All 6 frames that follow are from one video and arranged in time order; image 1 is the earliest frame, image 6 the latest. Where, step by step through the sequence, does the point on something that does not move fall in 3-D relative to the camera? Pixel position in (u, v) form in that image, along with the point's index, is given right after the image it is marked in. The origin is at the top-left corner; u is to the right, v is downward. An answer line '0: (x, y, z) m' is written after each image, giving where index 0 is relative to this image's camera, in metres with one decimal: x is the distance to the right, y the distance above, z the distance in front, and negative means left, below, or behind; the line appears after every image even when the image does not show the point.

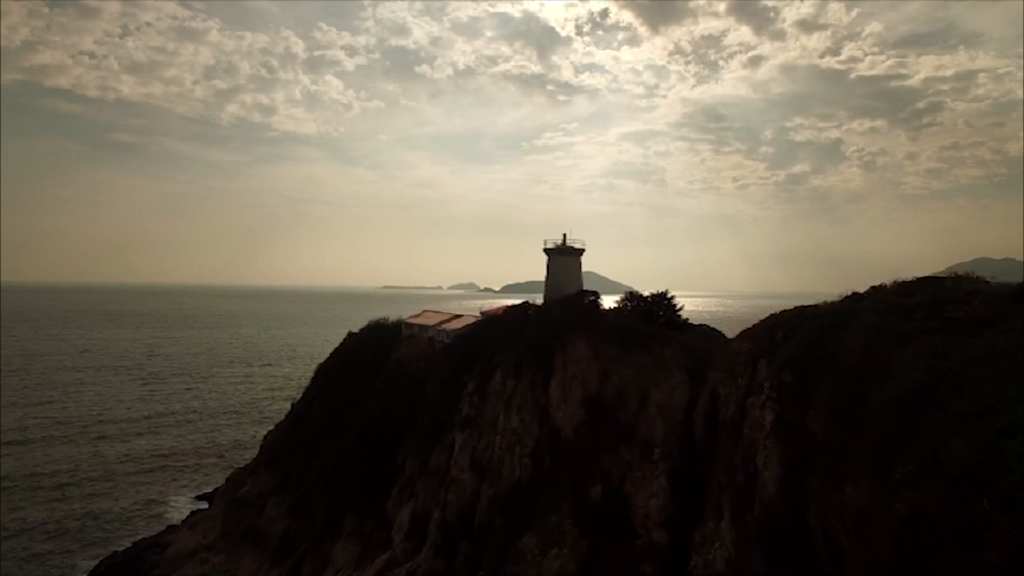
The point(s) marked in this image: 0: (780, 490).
0: (+7.4, -5.7, +17.0) m
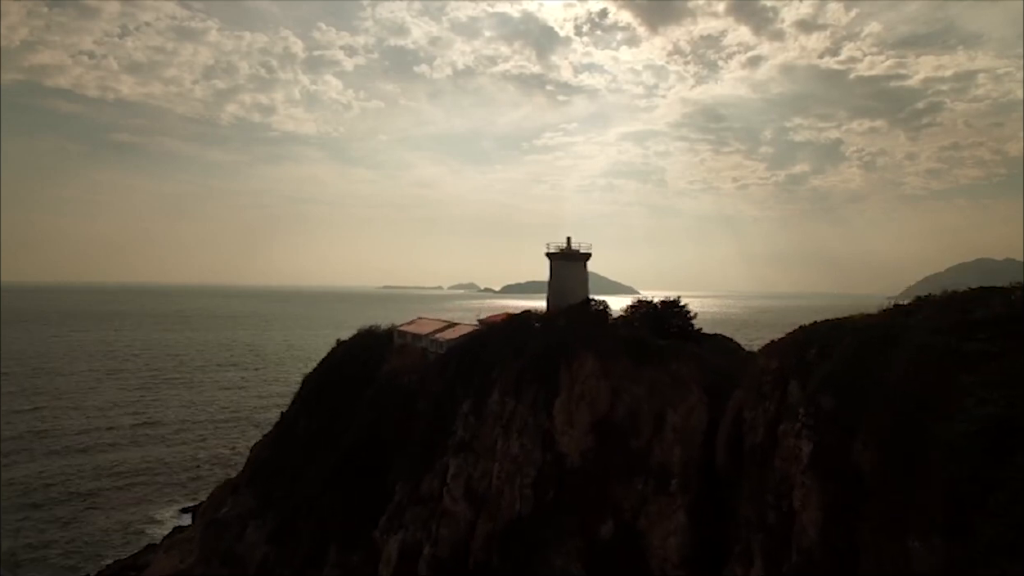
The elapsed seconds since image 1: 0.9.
0: (+7.7, -6.0, +15.8) m
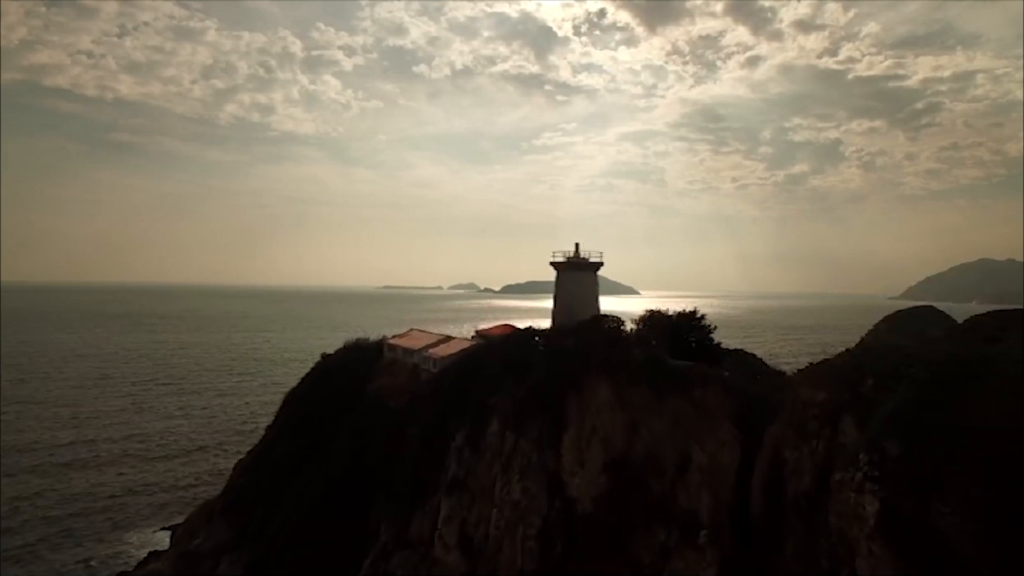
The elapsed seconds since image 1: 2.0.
0: (+9.0, -6.2, +14.8) m
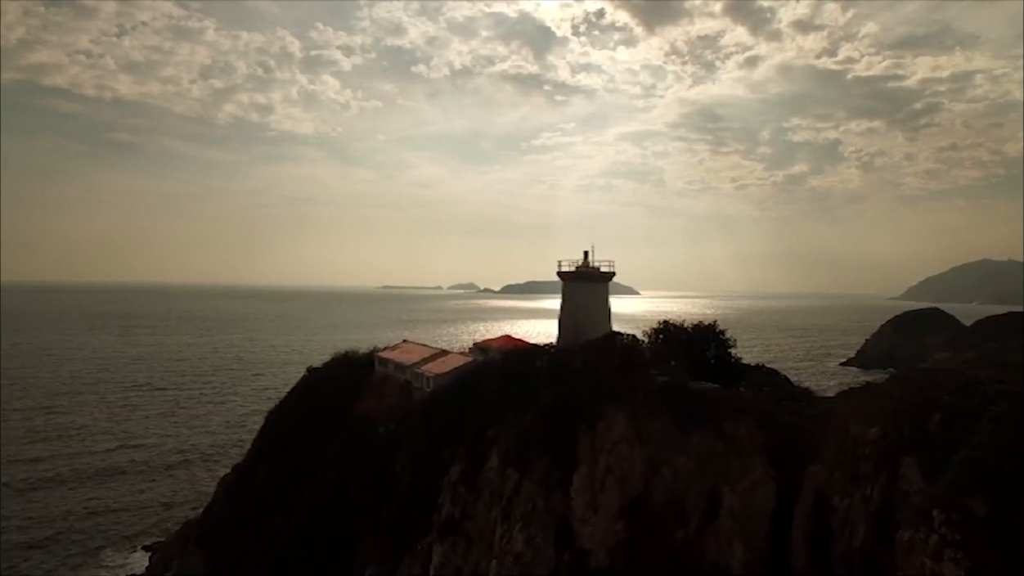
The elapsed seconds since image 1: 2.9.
0: (+10.6, -6.4, +14.7) m
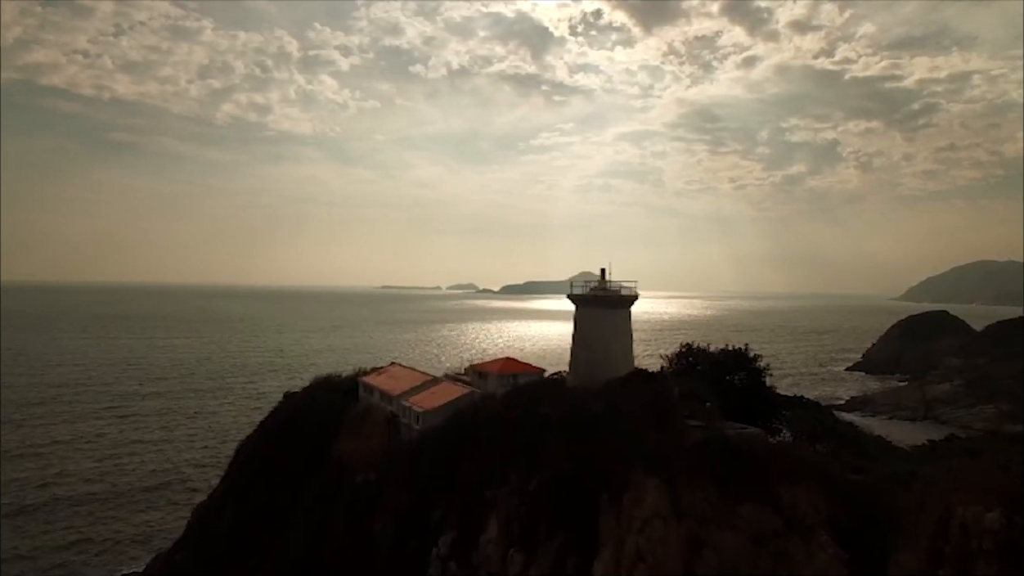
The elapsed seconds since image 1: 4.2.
0: (+12.8, -6.3, +15.0) m
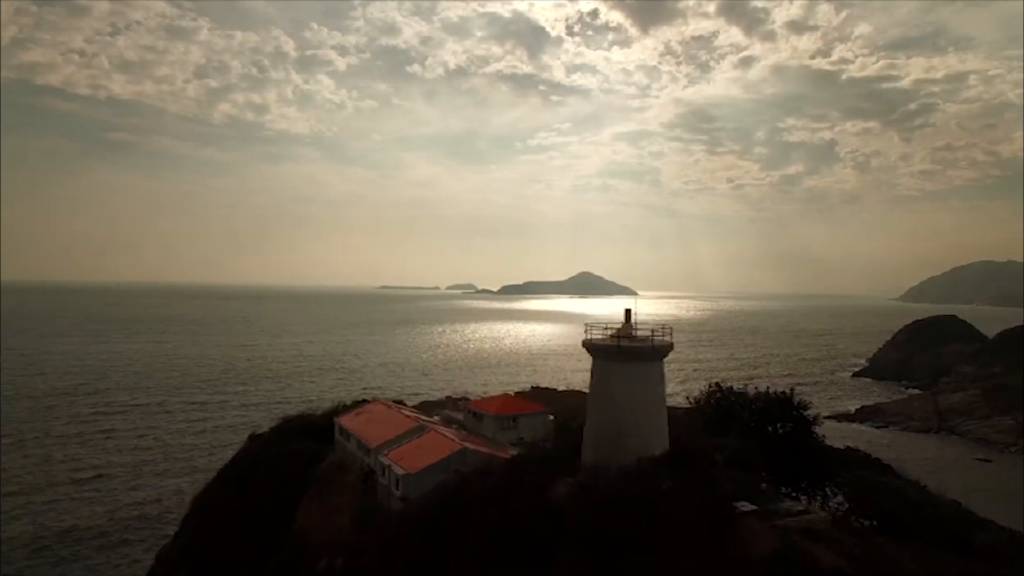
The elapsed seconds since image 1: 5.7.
0: (+12.9, -7.6, +10.2) m
